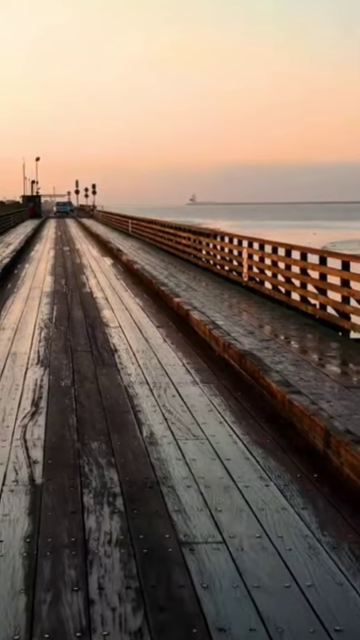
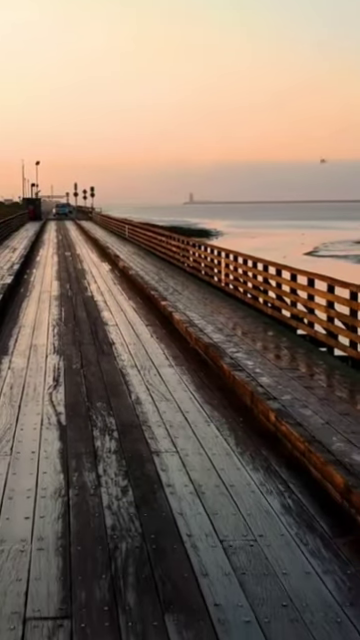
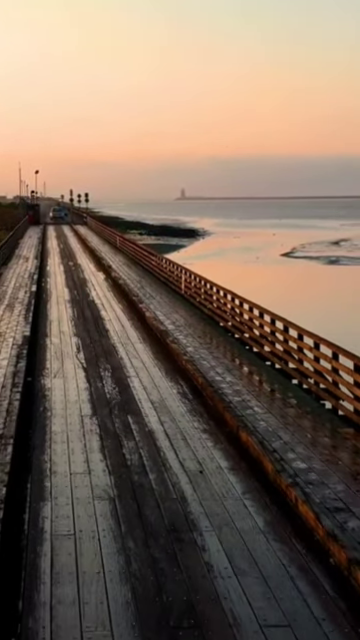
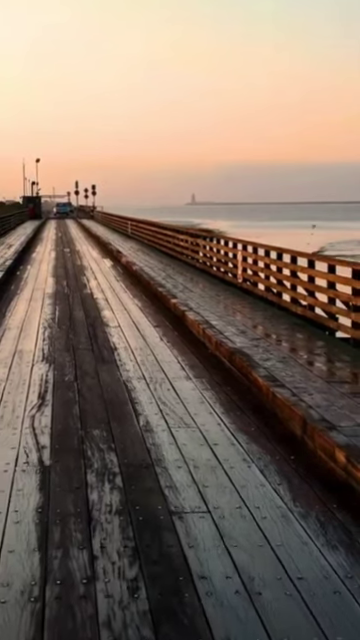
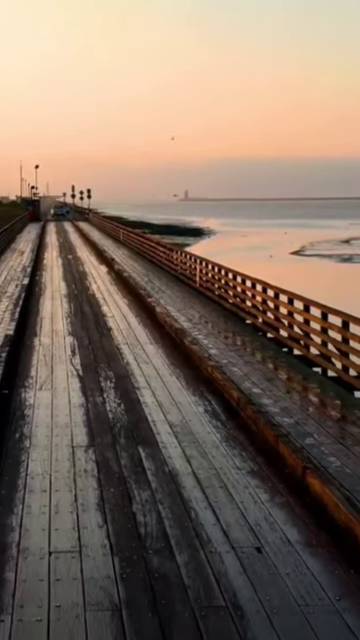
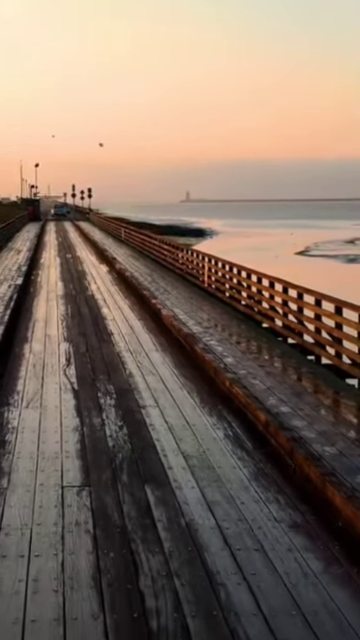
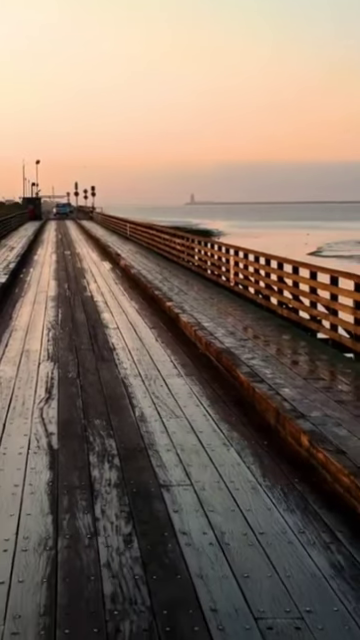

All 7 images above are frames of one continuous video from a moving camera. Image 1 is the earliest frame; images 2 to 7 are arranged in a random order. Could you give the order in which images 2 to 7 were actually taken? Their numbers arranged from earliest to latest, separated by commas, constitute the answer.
4, 7, 2, 6, 5, 3
